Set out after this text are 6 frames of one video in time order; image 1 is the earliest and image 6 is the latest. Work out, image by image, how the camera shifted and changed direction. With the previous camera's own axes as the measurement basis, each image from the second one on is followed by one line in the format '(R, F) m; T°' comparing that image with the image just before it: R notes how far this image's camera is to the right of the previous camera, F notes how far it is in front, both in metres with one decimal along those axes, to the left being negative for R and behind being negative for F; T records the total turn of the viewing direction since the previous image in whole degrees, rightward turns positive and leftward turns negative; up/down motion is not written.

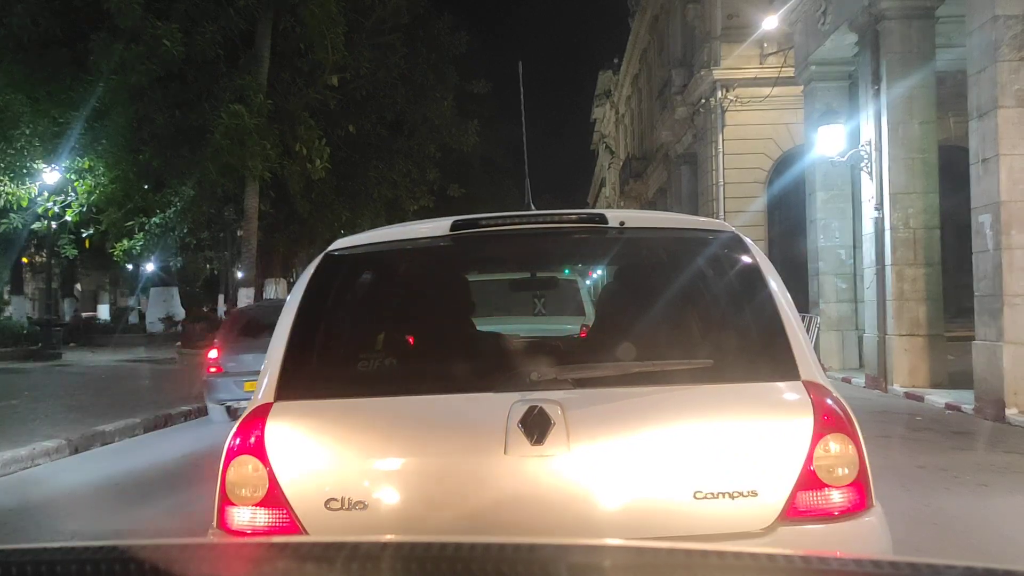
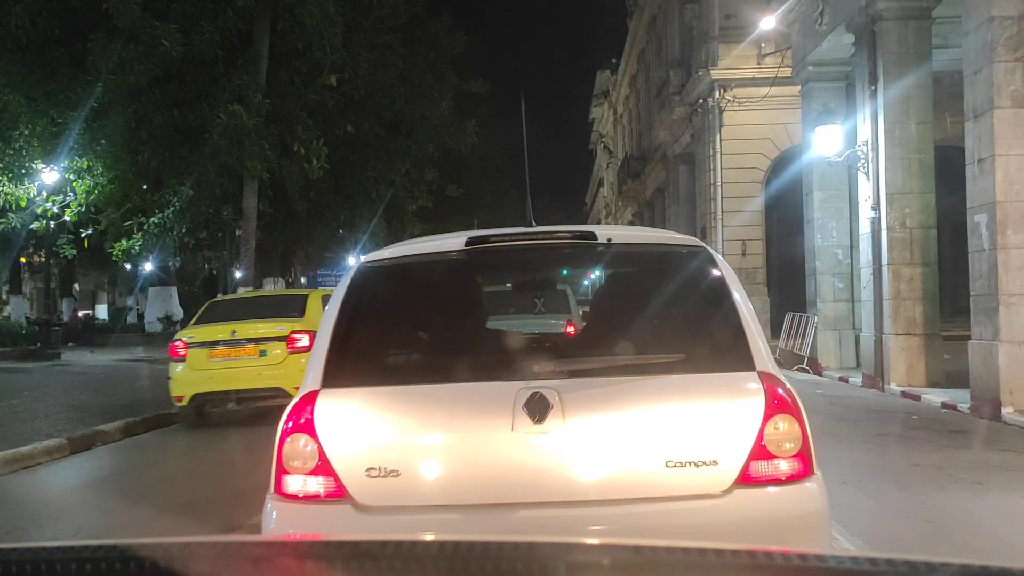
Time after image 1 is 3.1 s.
(0.0, 0.0) m; 0°
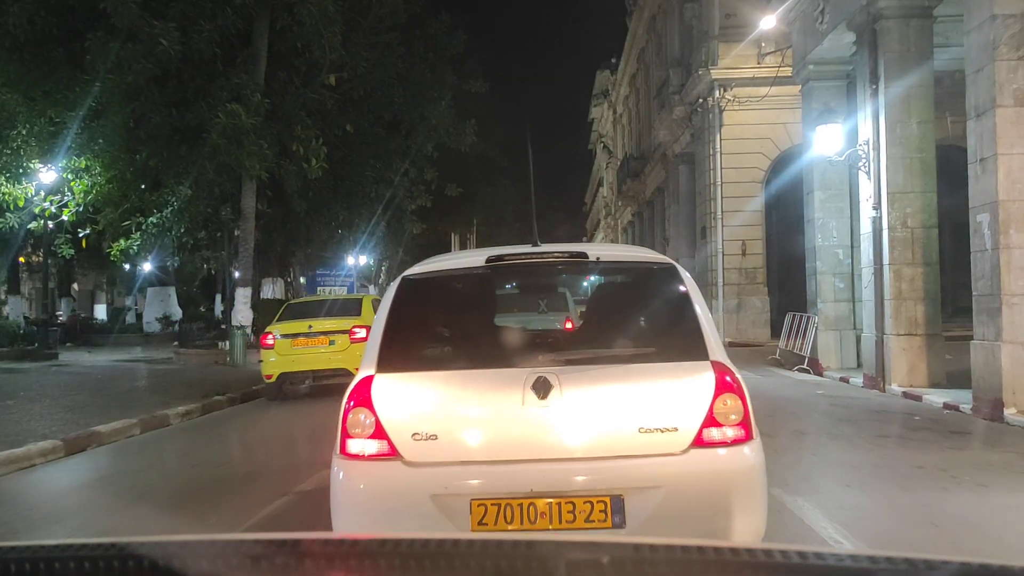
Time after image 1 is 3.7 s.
(0.0, +0.1) m; 0°
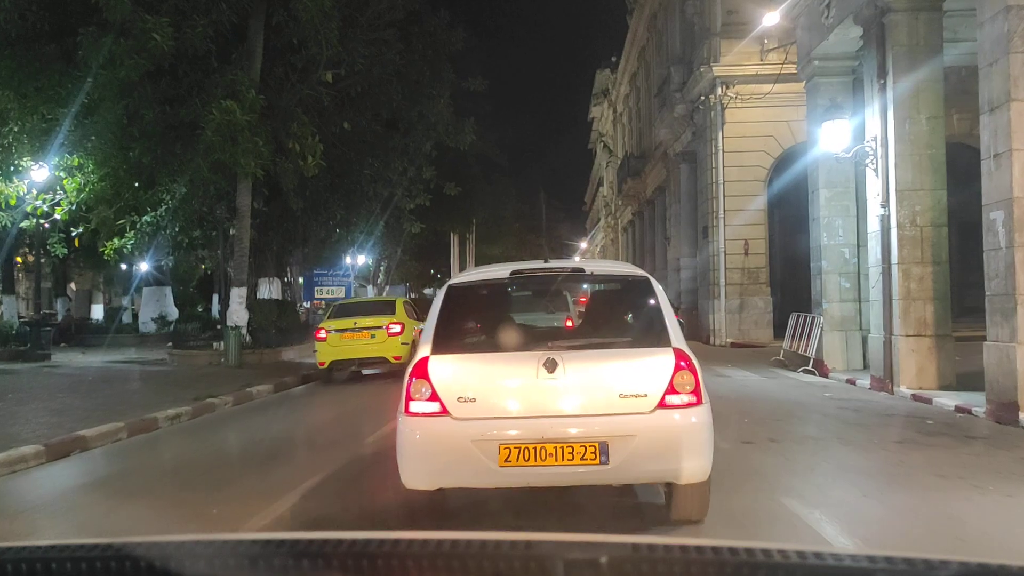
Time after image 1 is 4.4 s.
(0.0, +0.3) m; 0°
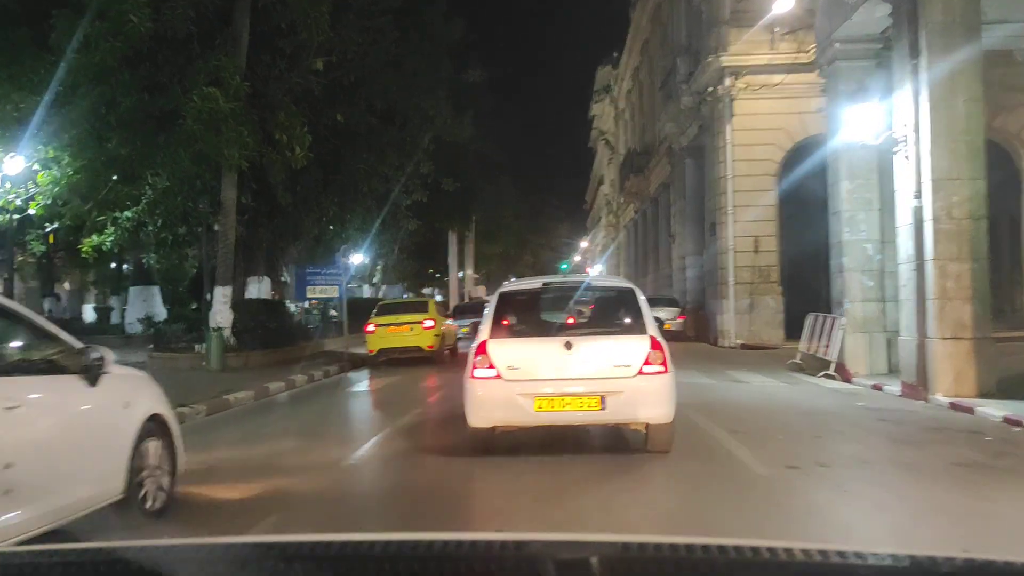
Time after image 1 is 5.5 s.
(0.0, +0.9) m; 0°
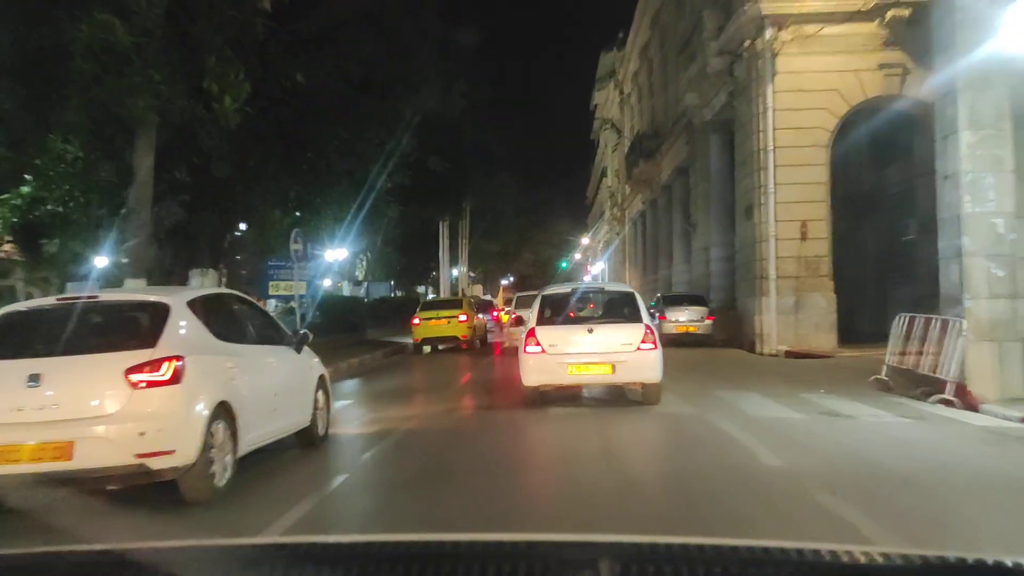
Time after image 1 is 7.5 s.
(+0.1, +3.4) m; 0°
